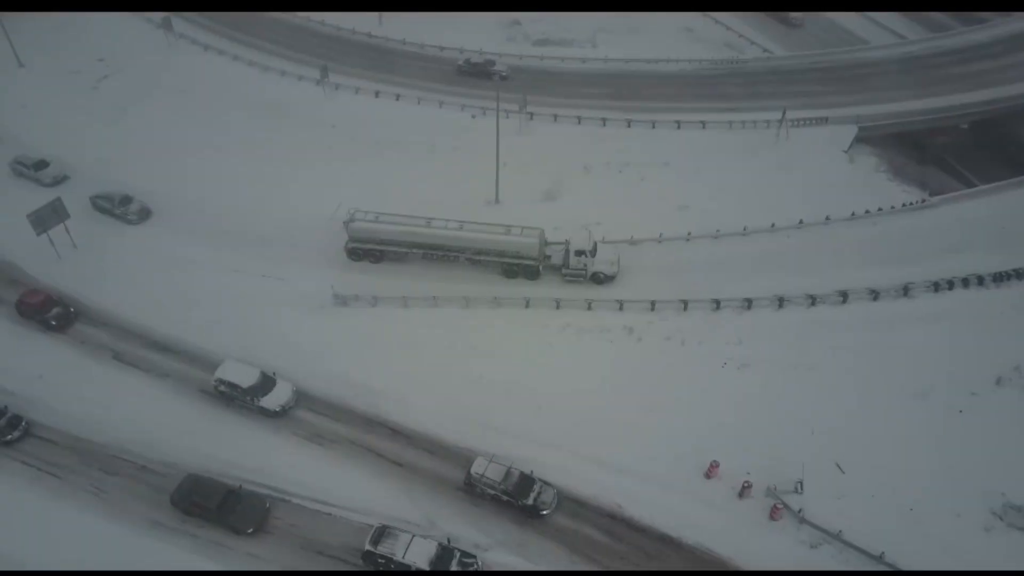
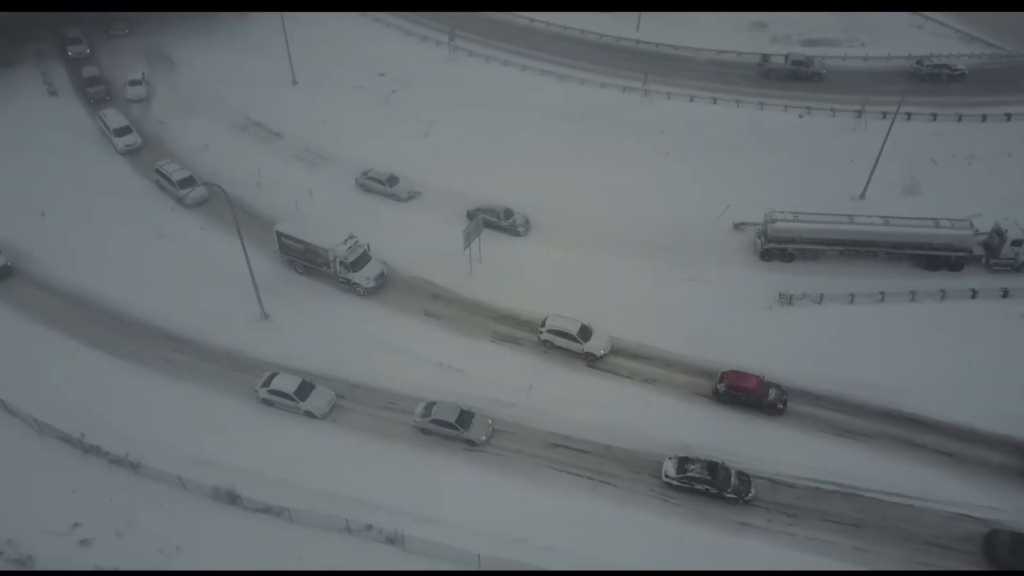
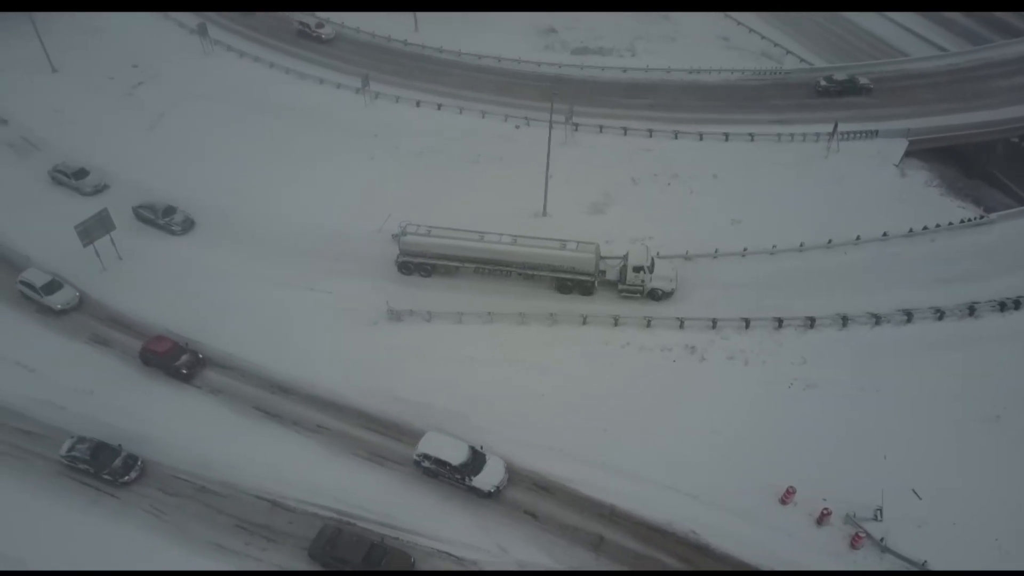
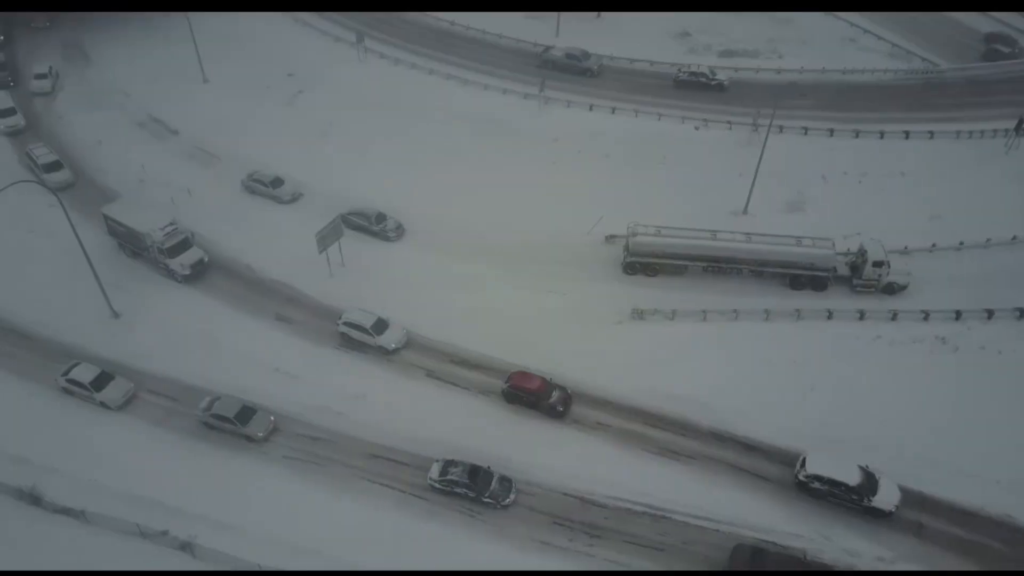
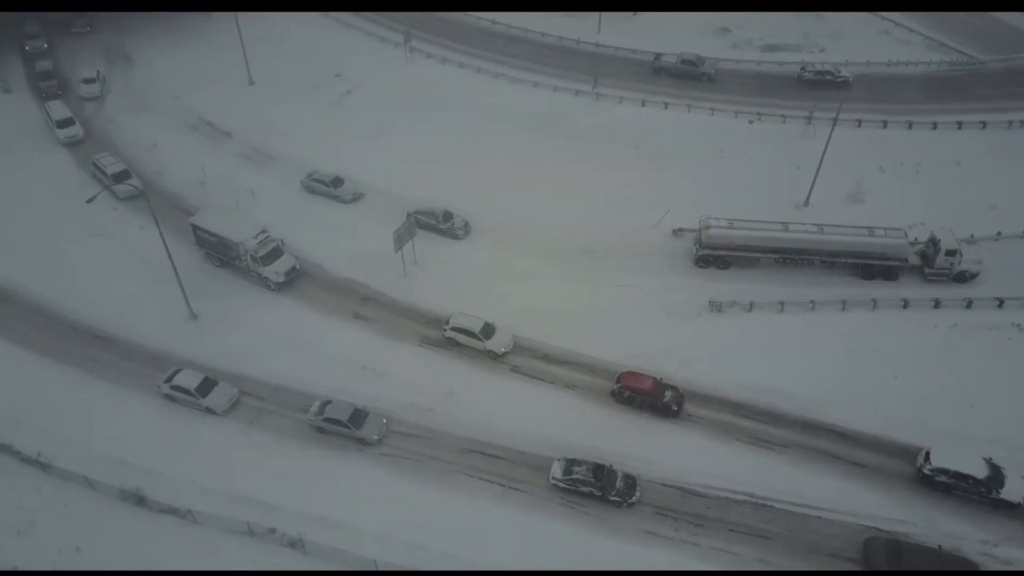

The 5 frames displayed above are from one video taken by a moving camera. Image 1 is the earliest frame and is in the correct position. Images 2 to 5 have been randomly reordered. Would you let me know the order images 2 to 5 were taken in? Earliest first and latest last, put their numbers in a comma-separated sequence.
3, 4, 5, 2
